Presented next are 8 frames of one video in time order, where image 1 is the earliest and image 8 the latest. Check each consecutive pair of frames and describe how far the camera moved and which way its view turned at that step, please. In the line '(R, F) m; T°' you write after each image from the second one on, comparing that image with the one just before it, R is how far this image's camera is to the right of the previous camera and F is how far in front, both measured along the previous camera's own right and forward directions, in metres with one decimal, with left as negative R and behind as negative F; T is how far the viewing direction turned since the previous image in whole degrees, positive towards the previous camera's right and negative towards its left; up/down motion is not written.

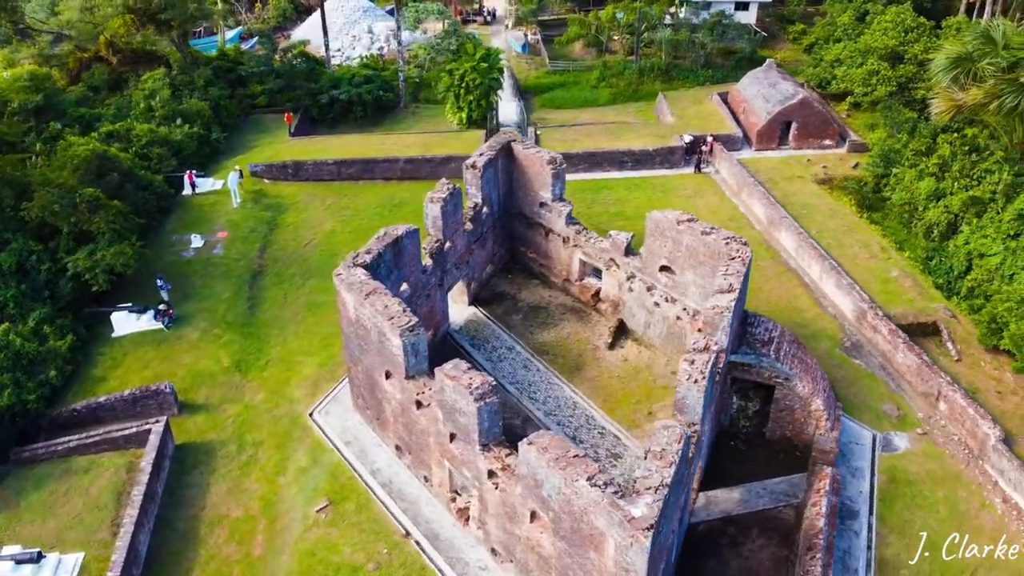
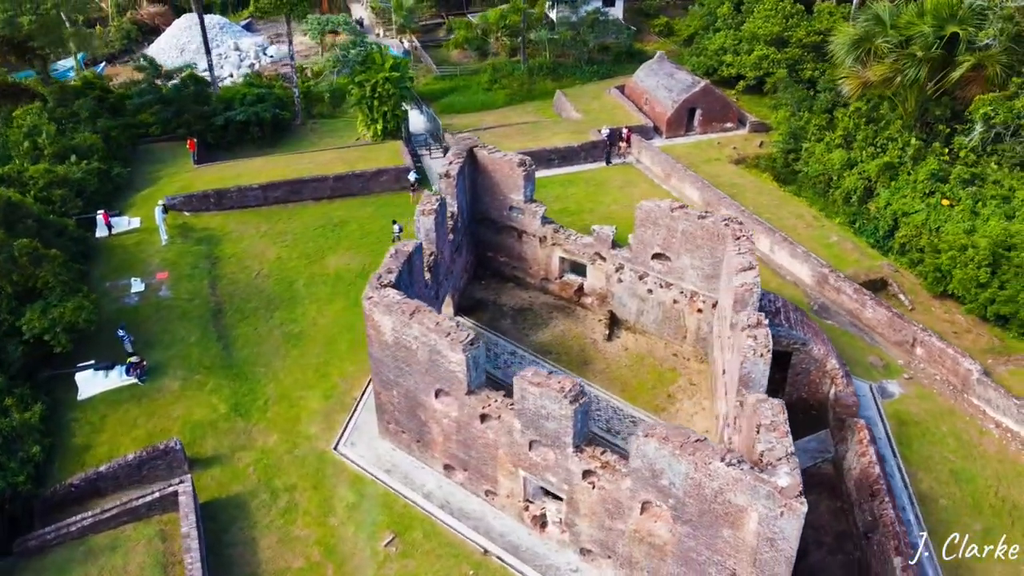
(-4.3, +0.4) m; +11°
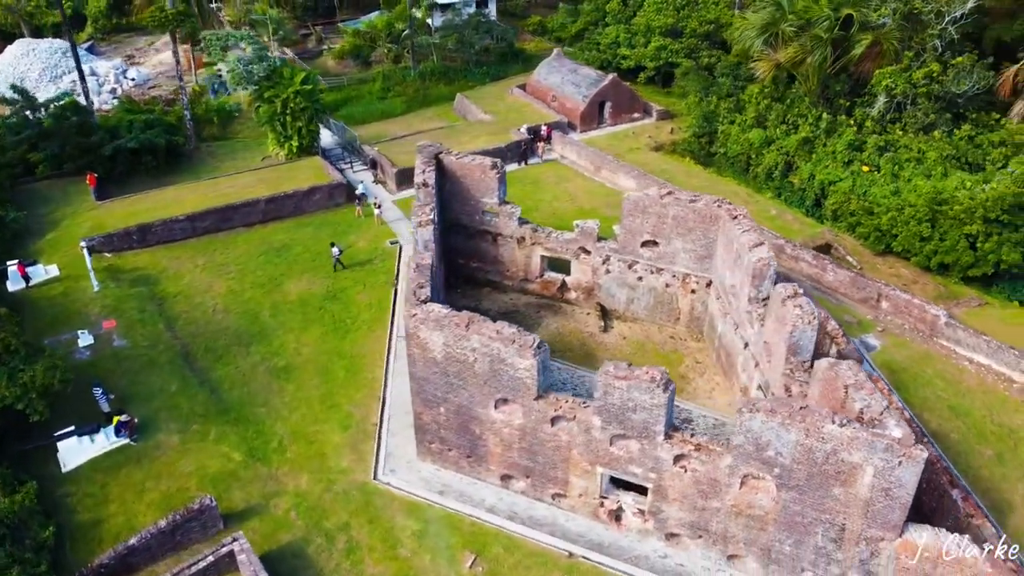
(-4.3, +0.6) m; +11°
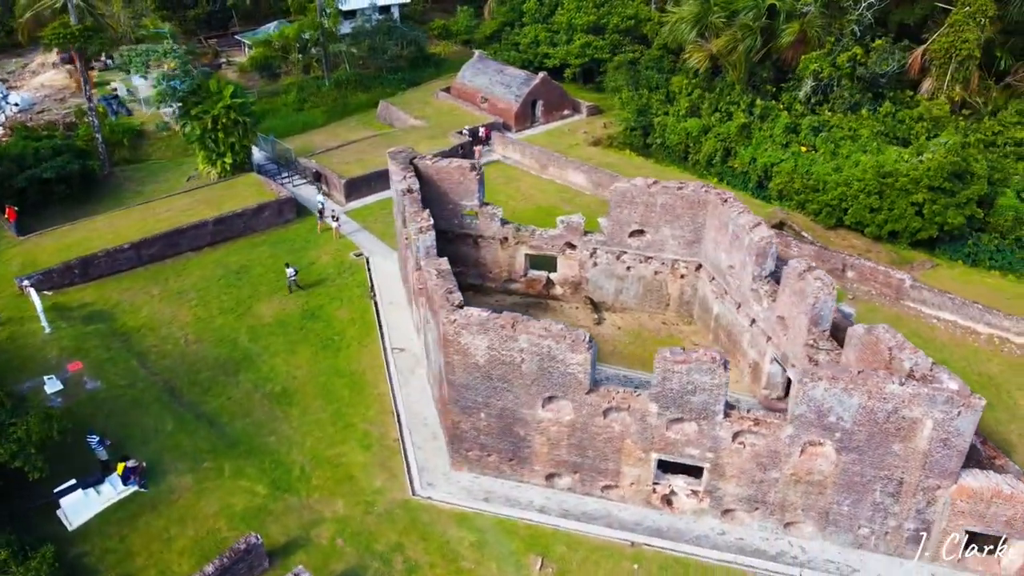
(-3.3, +0.4) m; +9°
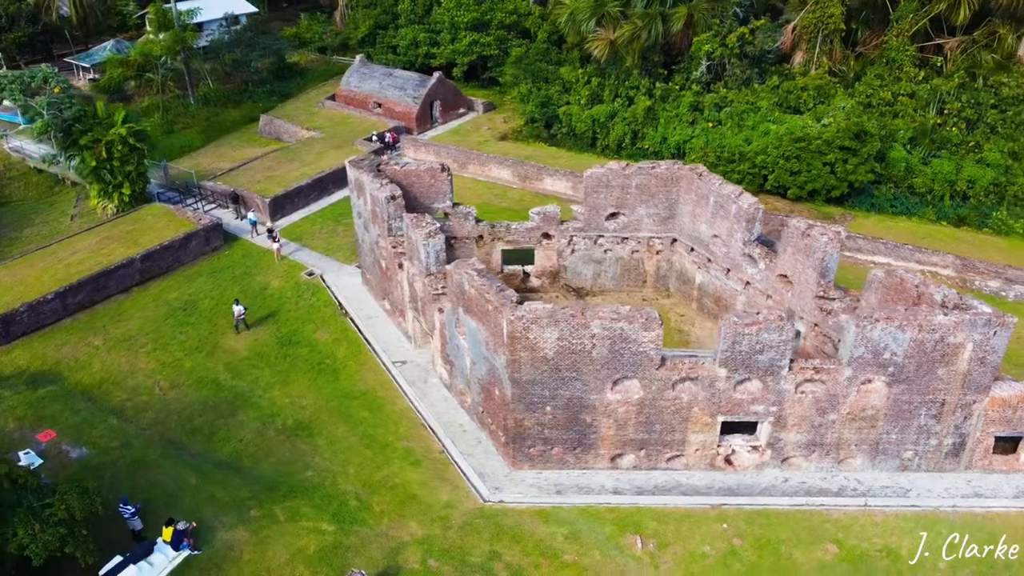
(-4.9, +0.6) m; +13°
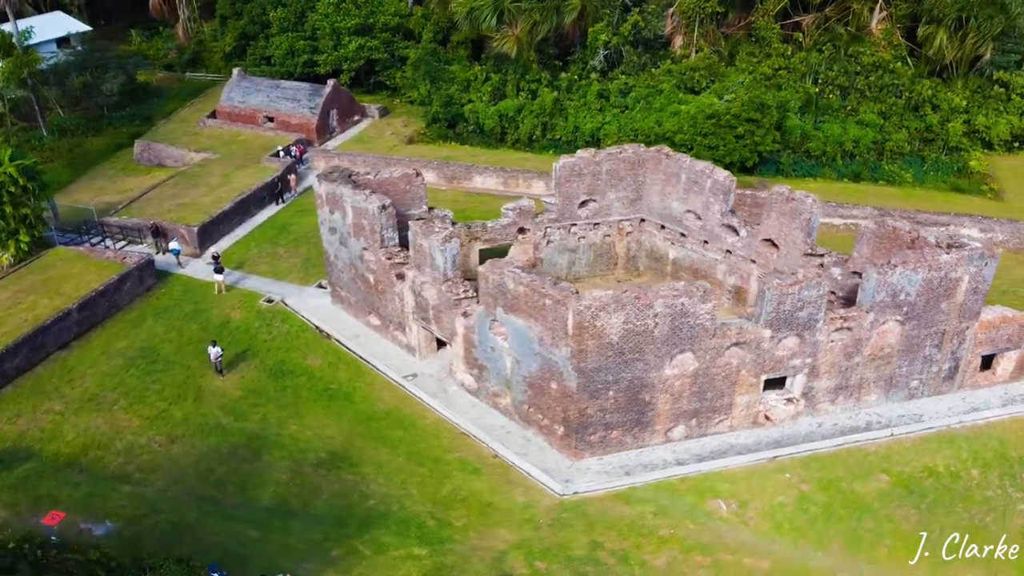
(-4.9, +0.6) m; +13°
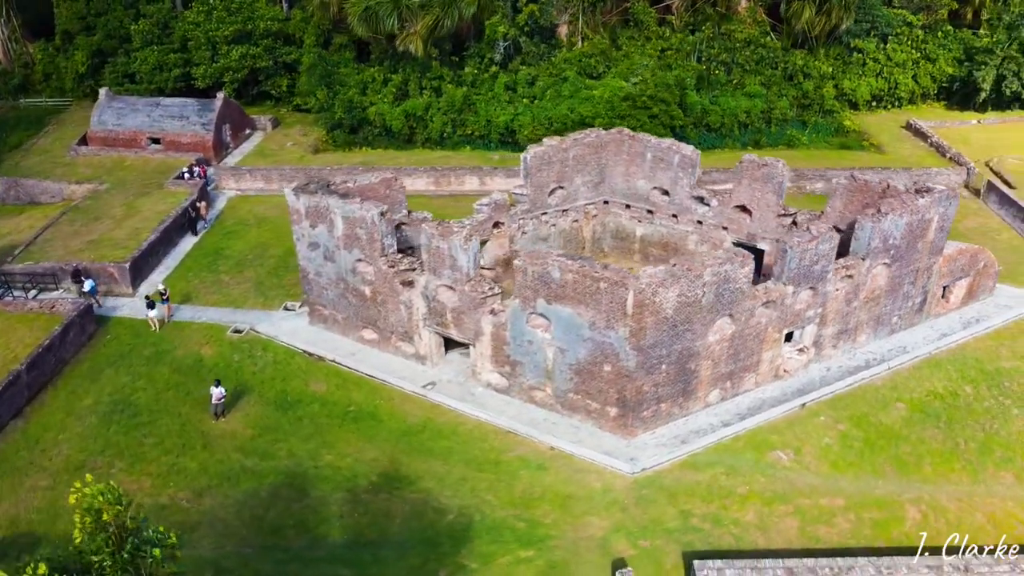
(-4.8, +0.8) m; +13°
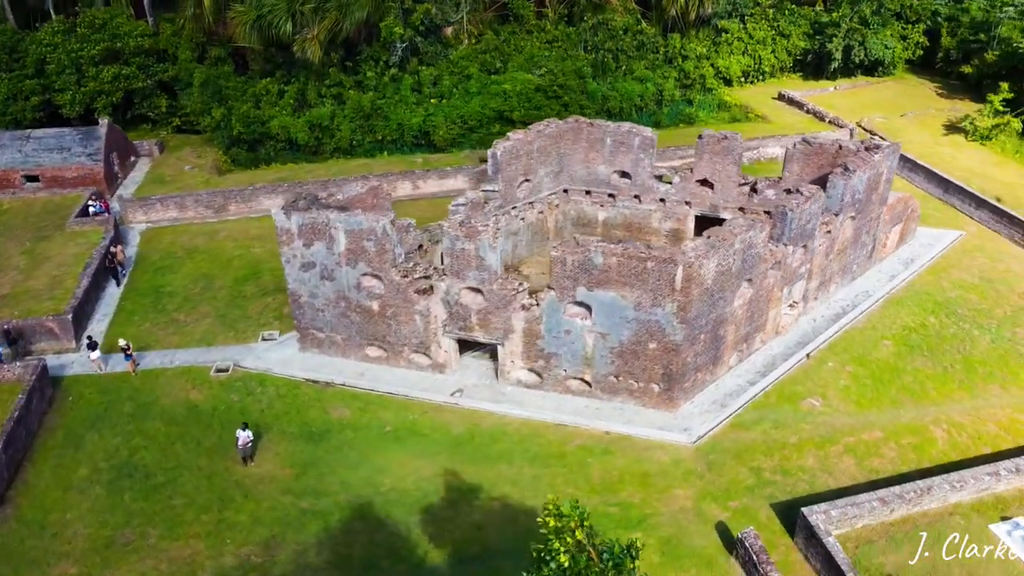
(-4.9, +0.7) m; +13°
